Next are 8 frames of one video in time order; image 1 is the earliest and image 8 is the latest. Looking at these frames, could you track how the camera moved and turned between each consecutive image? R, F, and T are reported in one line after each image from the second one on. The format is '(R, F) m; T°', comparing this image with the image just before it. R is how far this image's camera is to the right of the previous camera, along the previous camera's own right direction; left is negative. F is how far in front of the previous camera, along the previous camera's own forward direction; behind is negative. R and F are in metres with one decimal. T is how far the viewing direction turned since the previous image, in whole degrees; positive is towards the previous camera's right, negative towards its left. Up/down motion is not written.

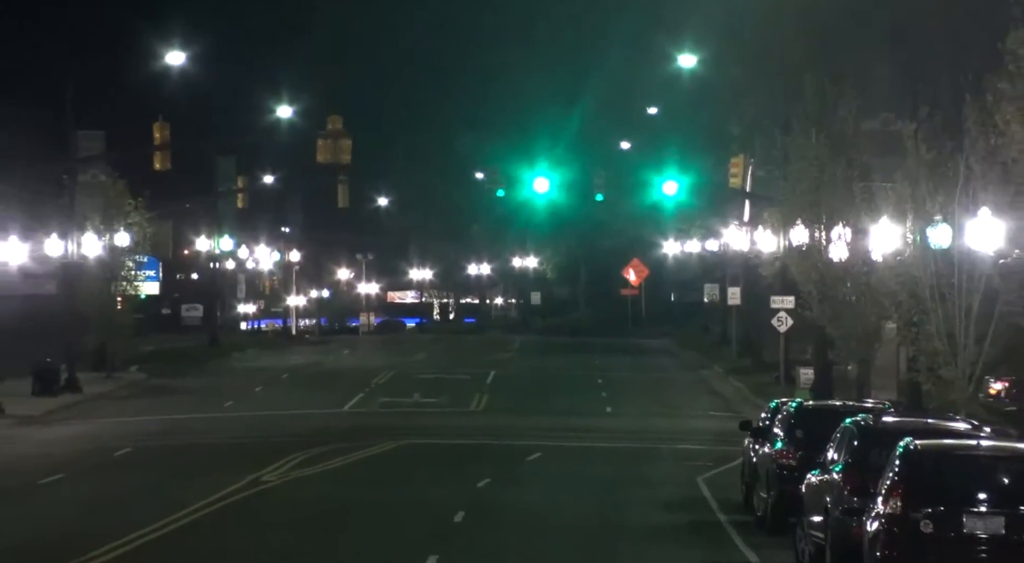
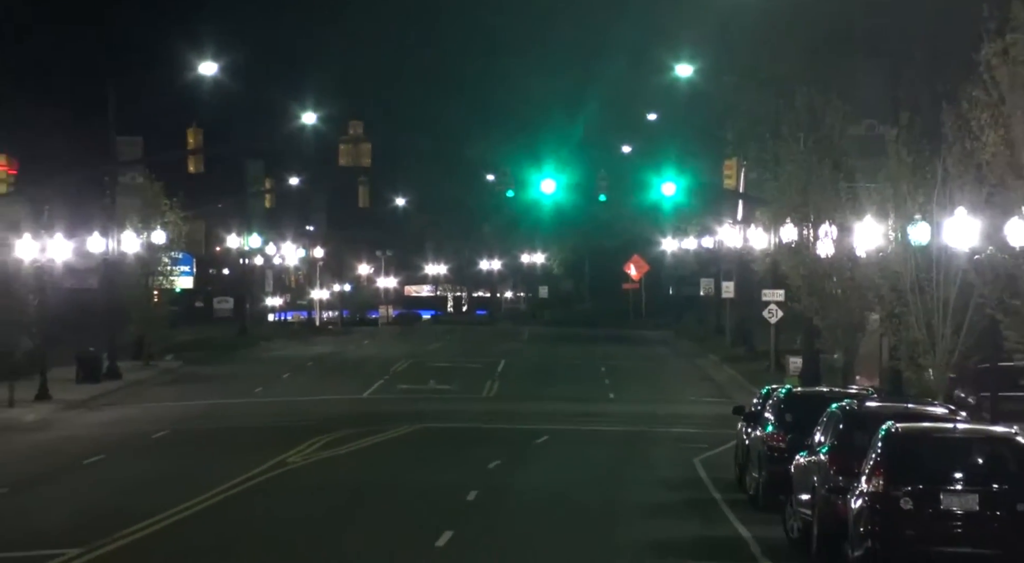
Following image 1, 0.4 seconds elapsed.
(+0.3, -1.4) m; -1°
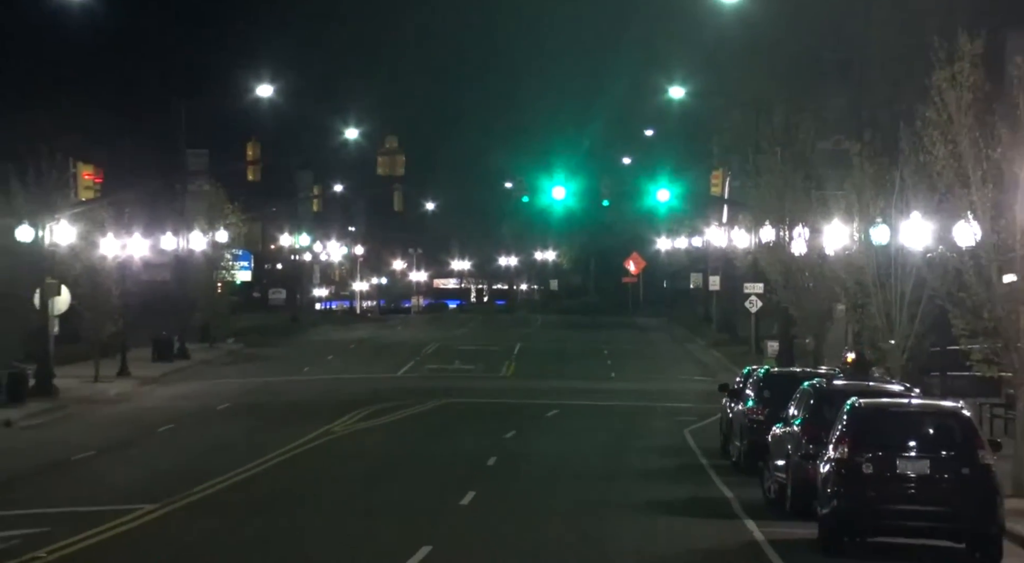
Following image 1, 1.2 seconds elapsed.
(-0.1, -3.0) m; 0°
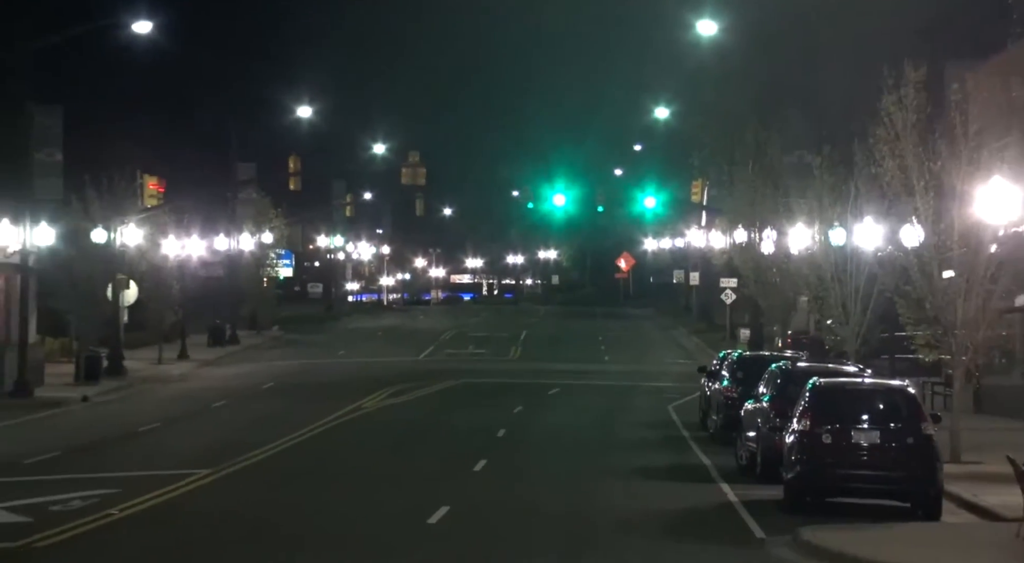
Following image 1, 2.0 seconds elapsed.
(-0.2, -3.4) m; 0°
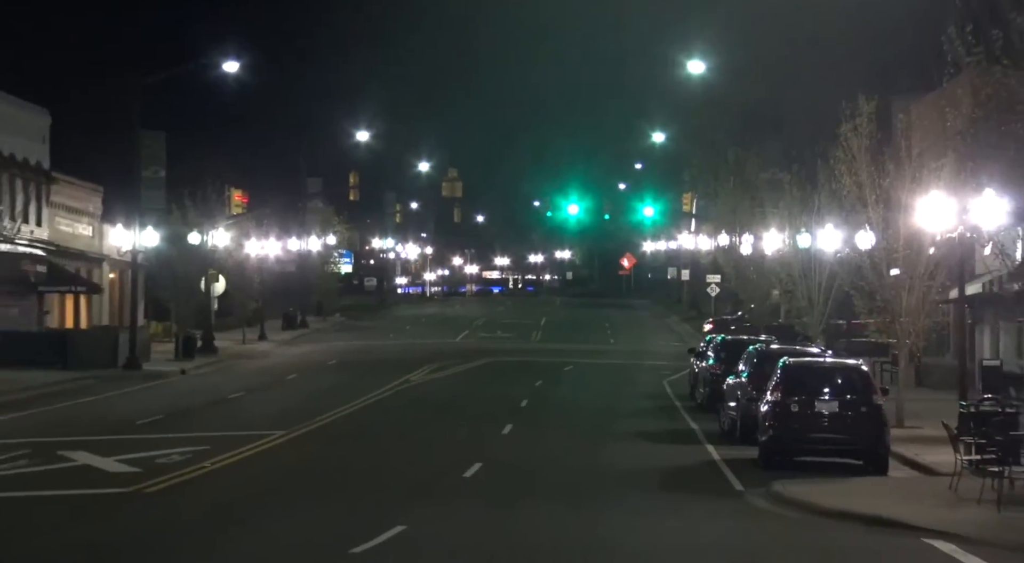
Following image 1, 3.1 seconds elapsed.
(-0.4, -5.3) m; 0°
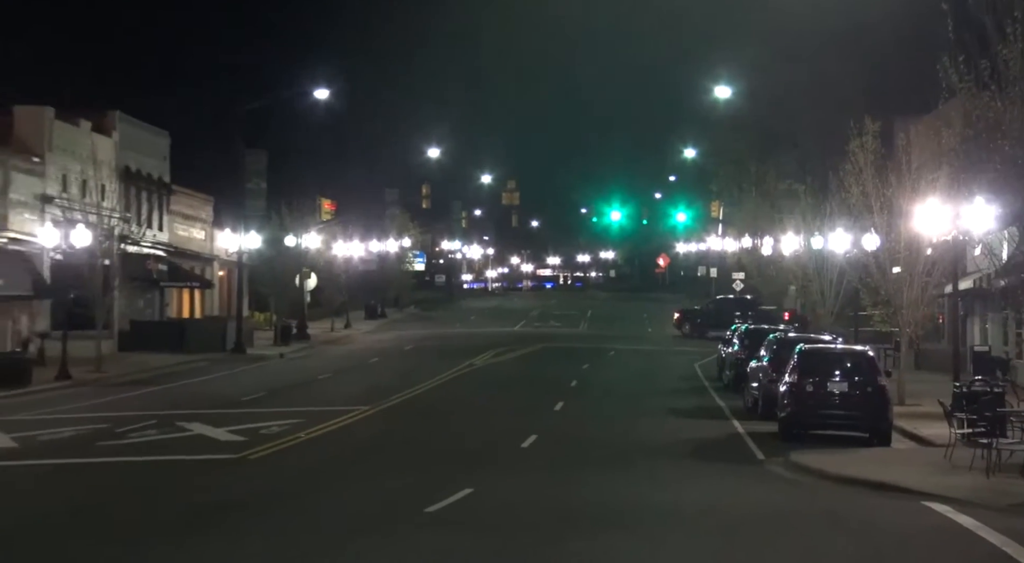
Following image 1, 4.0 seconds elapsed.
(-0.2, -4.8) m; -2°
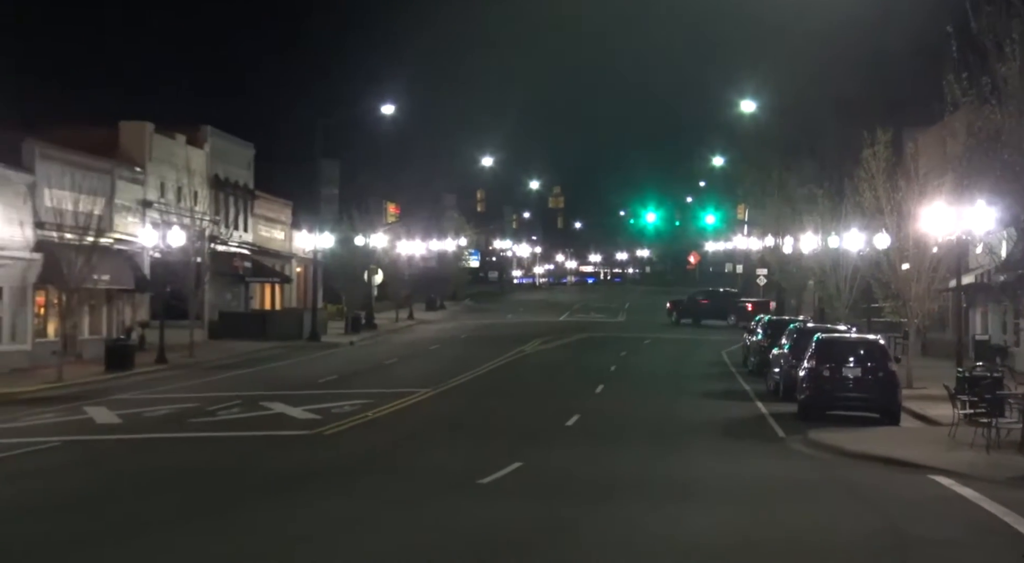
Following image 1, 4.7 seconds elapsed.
(-0.1, -4.0) m; -2°
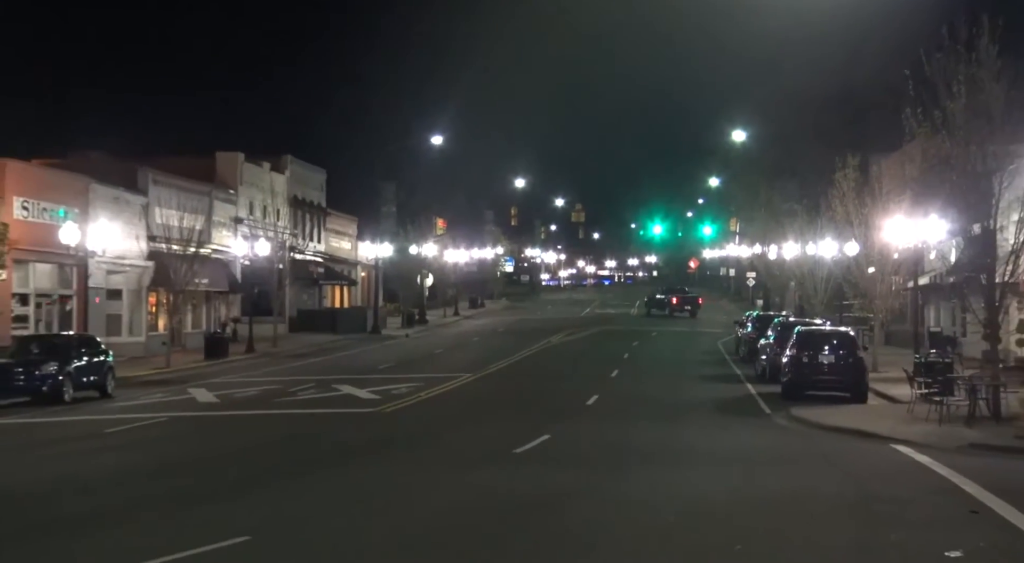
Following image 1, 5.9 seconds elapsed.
(-0.6, -7.5) m; 0°
